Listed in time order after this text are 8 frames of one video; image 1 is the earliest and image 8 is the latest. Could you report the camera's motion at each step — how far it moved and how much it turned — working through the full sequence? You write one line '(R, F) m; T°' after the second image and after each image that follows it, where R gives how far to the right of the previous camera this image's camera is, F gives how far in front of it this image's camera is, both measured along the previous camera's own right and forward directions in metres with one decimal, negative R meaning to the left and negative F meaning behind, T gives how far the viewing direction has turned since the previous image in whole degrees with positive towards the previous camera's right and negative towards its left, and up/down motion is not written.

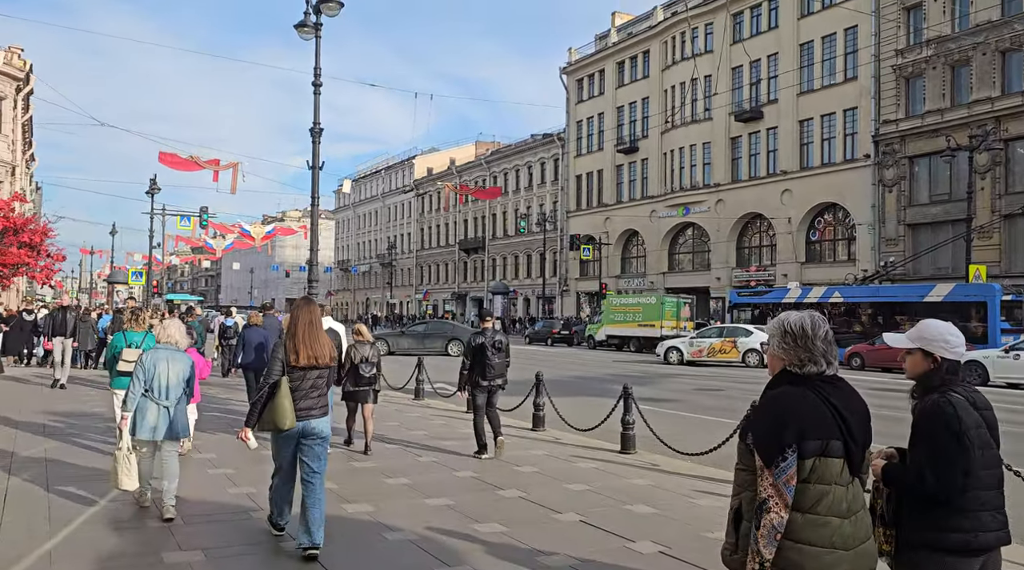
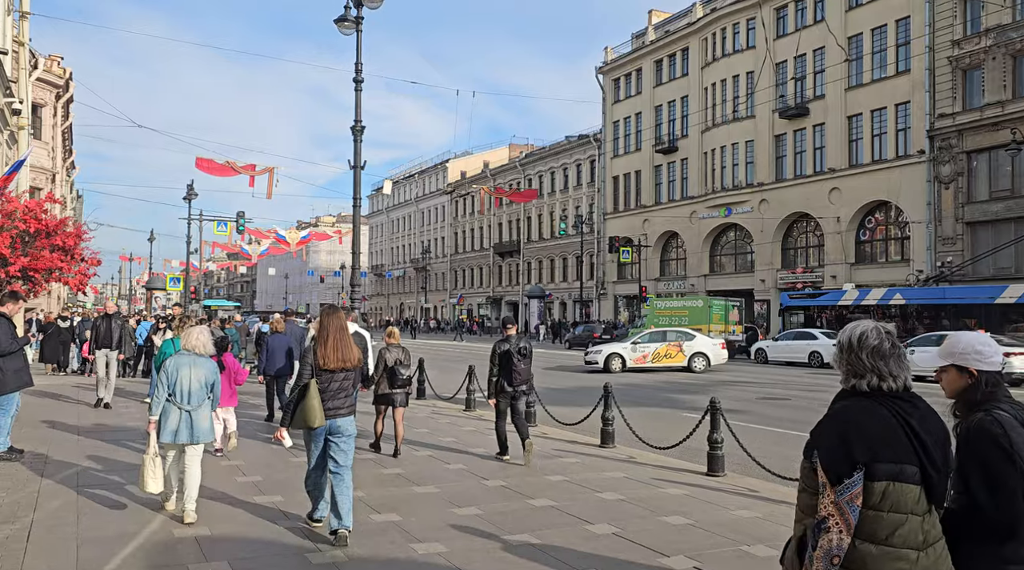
(-0.4, +0.9) m; -2°
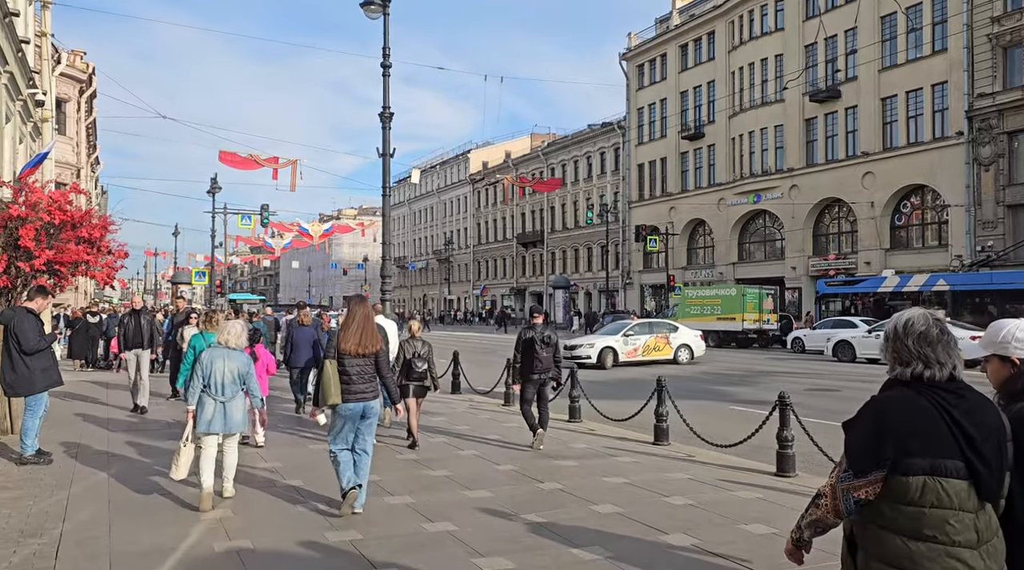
(-0.3, +0.5) m; -1°
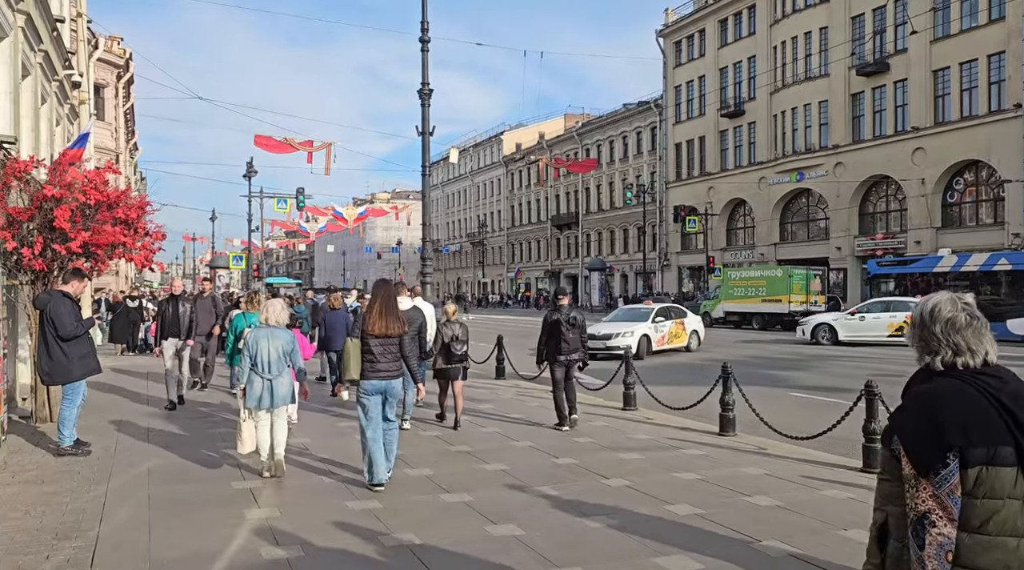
(-0.2, +0.6) m; -2°
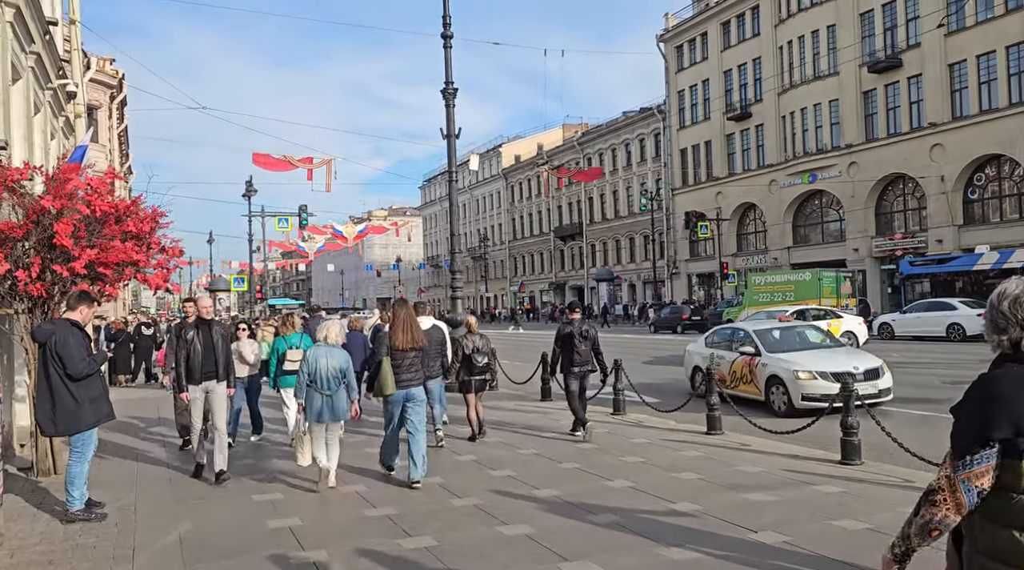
(-0.8, +1.3) m; 0°
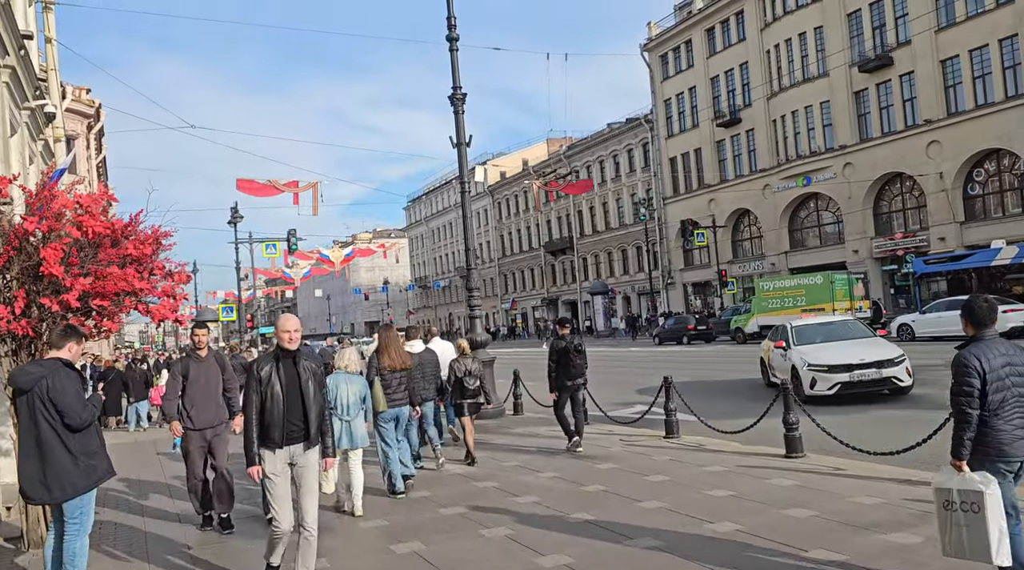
(-0.7, +1.1) m; +1°
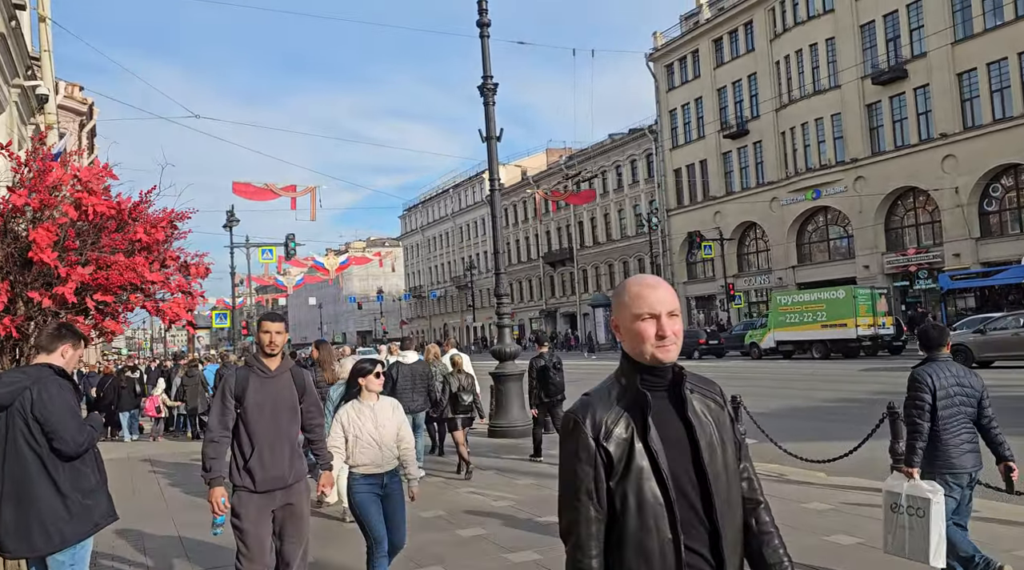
(-0.7, +1.2) m; +1°
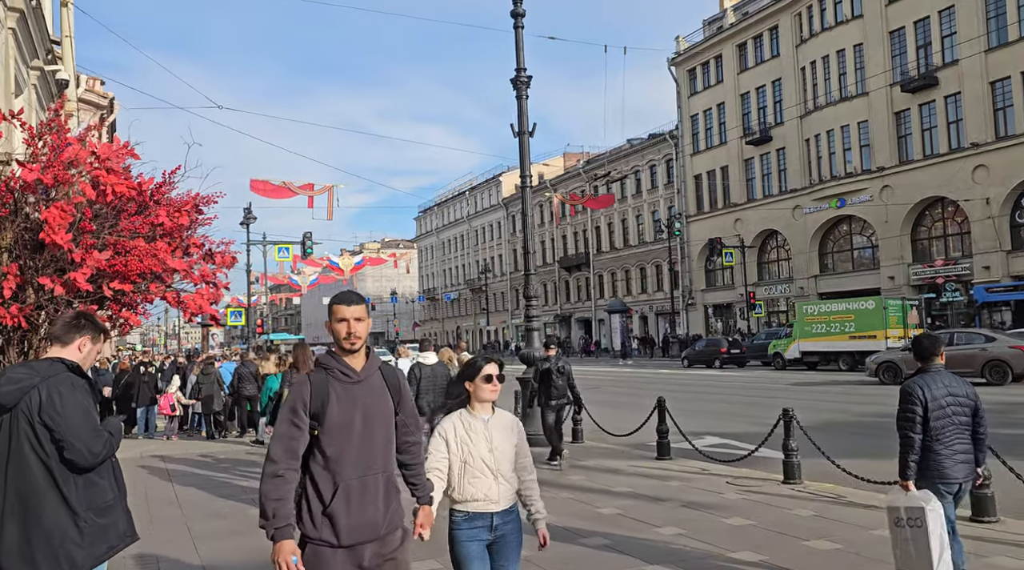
(-0.3, +0.6) m; -1°
